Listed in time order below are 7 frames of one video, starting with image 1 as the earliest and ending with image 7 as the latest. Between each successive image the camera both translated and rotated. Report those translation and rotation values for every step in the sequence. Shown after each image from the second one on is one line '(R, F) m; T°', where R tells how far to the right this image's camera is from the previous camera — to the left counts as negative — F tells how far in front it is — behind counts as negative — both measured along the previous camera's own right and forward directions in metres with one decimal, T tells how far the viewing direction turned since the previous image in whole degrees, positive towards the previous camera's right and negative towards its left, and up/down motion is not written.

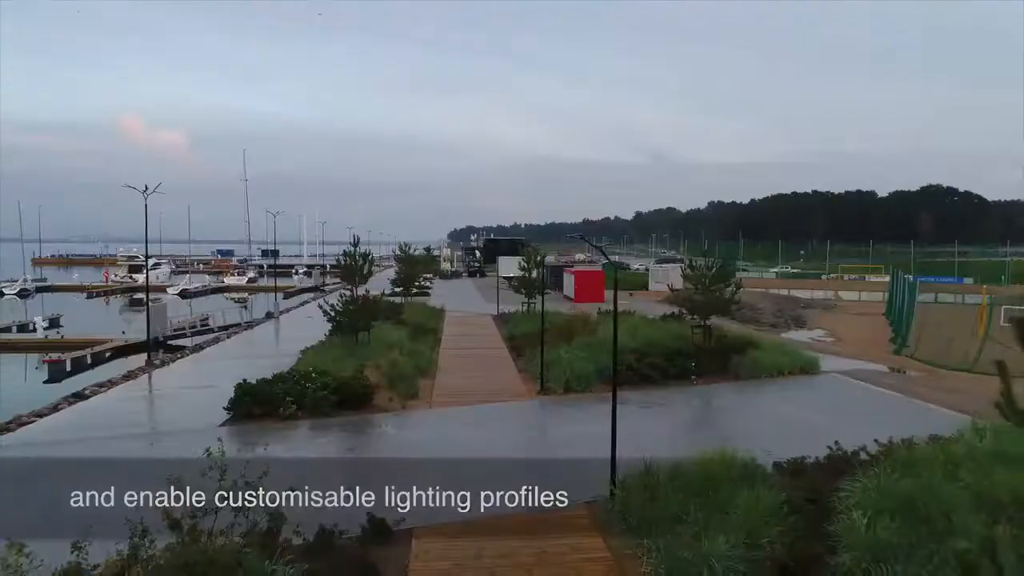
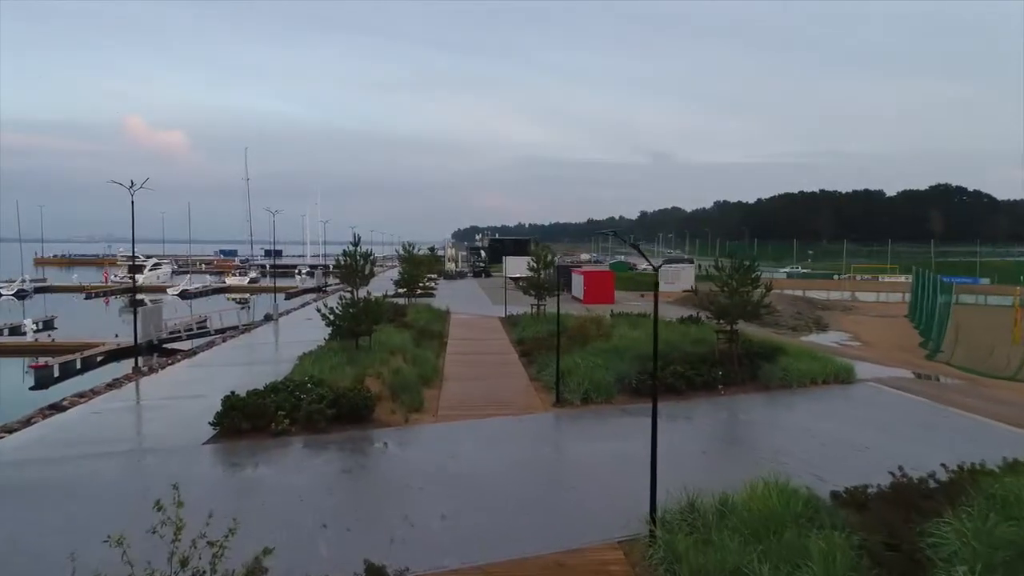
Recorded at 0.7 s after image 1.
(-0.2, +1.2) m; 0°
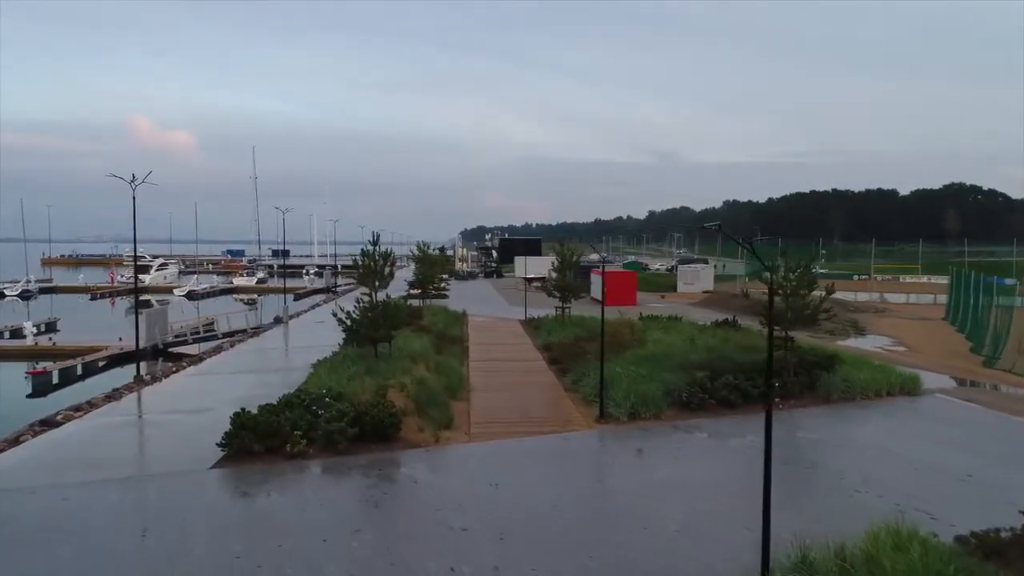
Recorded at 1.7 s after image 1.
(-0.6, +1.3) m; -1°
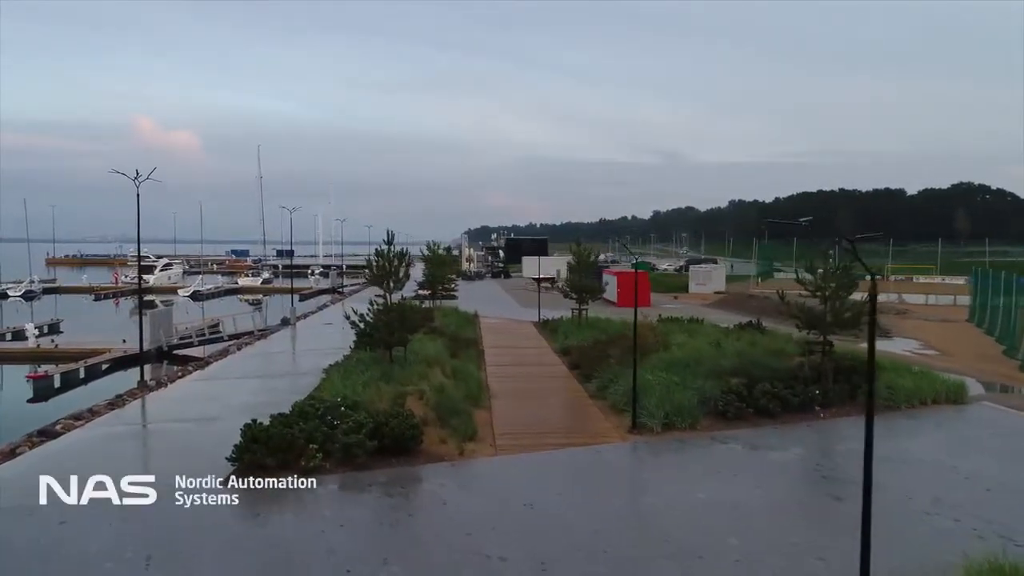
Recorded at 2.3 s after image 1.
(-0.4, +0.7) m; 0°
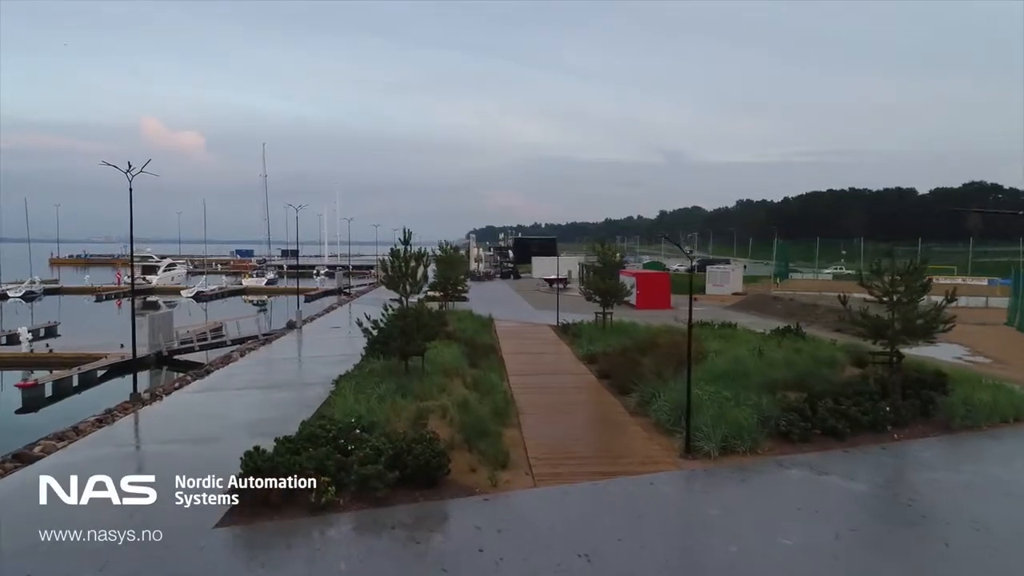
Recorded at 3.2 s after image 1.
(-0.5, +1.3) m; 0°
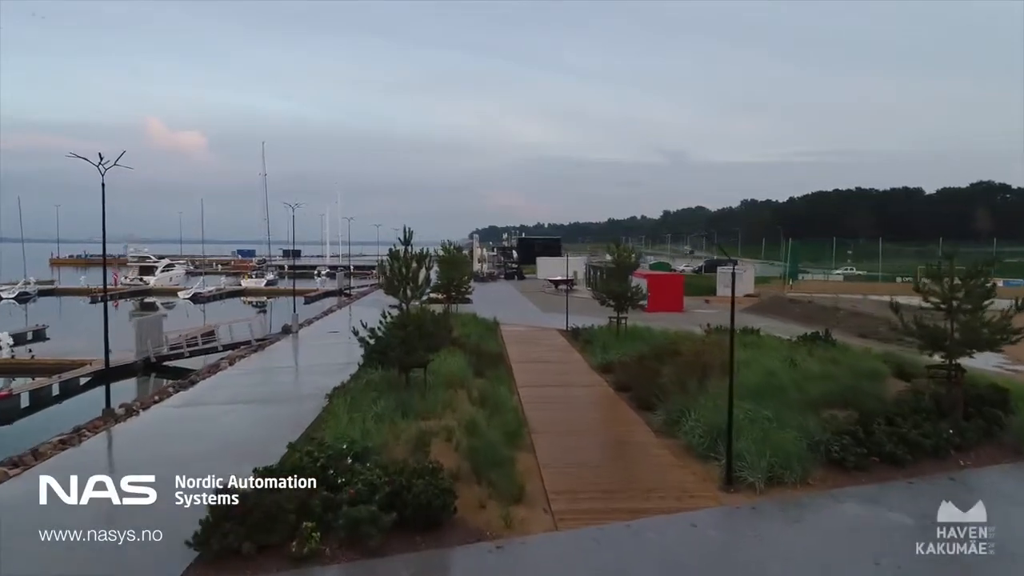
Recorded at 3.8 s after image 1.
(-0.2, +1.3) m; 0°
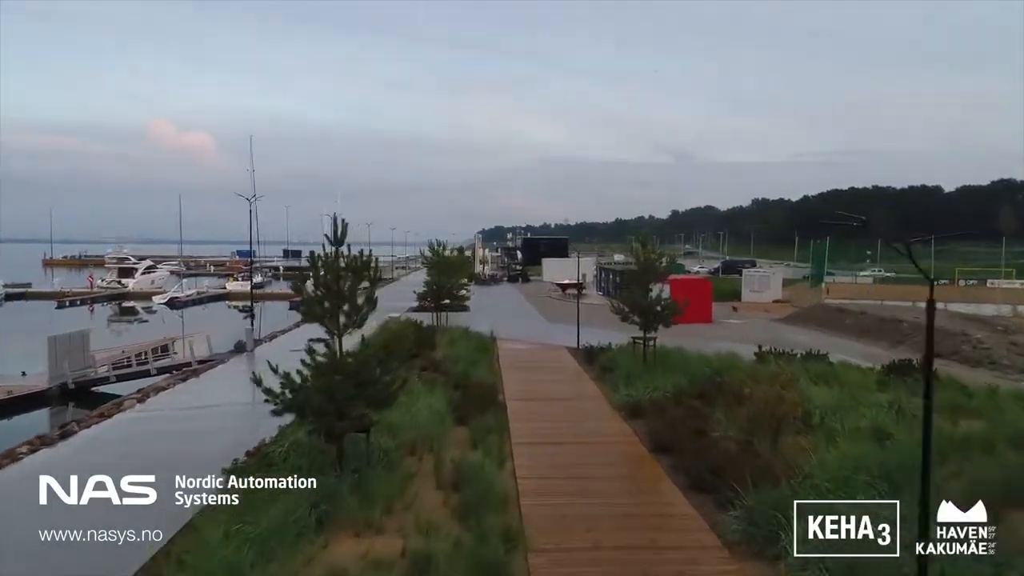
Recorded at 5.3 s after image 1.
(+0.2, +4.3) m; -1°
